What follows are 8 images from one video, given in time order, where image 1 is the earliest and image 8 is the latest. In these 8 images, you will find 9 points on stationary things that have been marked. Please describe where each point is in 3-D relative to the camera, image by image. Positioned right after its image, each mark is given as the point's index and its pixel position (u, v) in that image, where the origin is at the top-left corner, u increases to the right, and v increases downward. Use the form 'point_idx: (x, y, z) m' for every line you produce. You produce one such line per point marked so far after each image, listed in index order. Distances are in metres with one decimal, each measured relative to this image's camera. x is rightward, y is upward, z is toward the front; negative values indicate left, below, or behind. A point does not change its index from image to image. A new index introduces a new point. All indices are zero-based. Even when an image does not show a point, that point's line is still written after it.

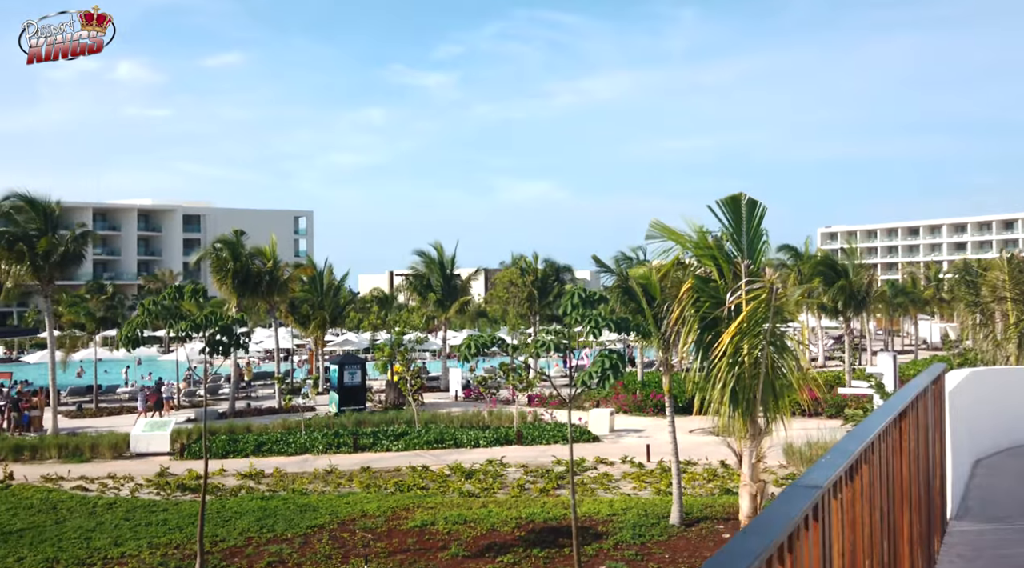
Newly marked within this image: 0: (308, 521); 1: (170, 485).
0: (-2.4, -2.8, +12.6) m
1: (-4.8, -2.8, +15.1) m
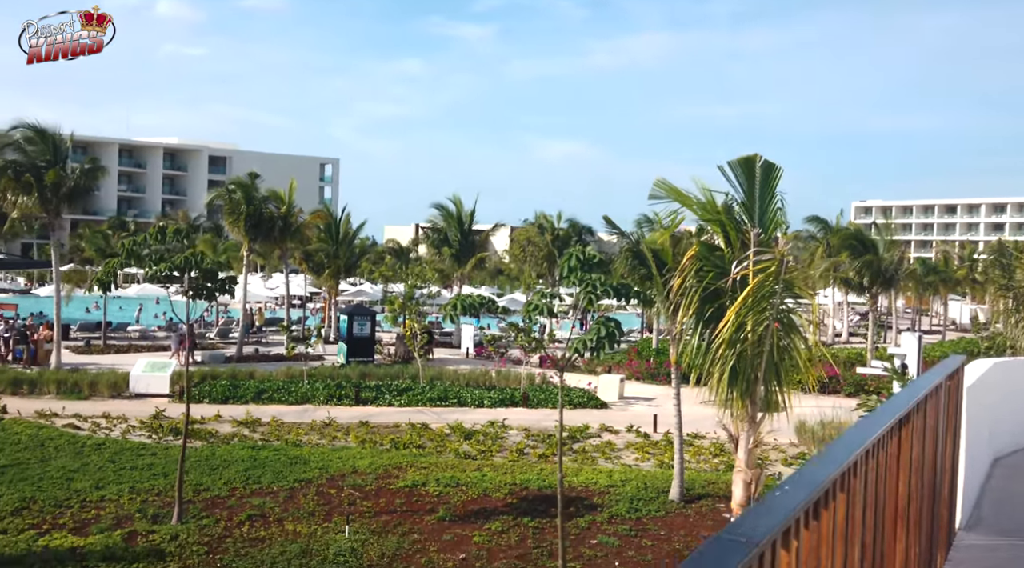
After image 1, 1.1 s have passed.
0: (-2.5, -2.2, +12.3) m
1: (-4.8, -2.0, +14.8) m
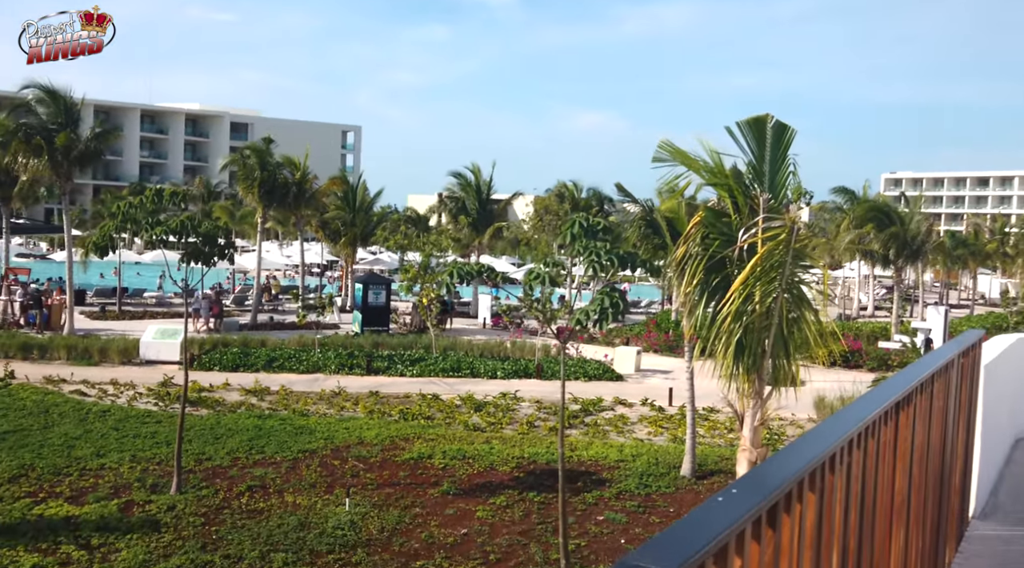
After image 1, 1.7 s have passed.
0: (-2.4, -1.8, +12.0) m
1: (-4.7, -1.5, +14.6) m
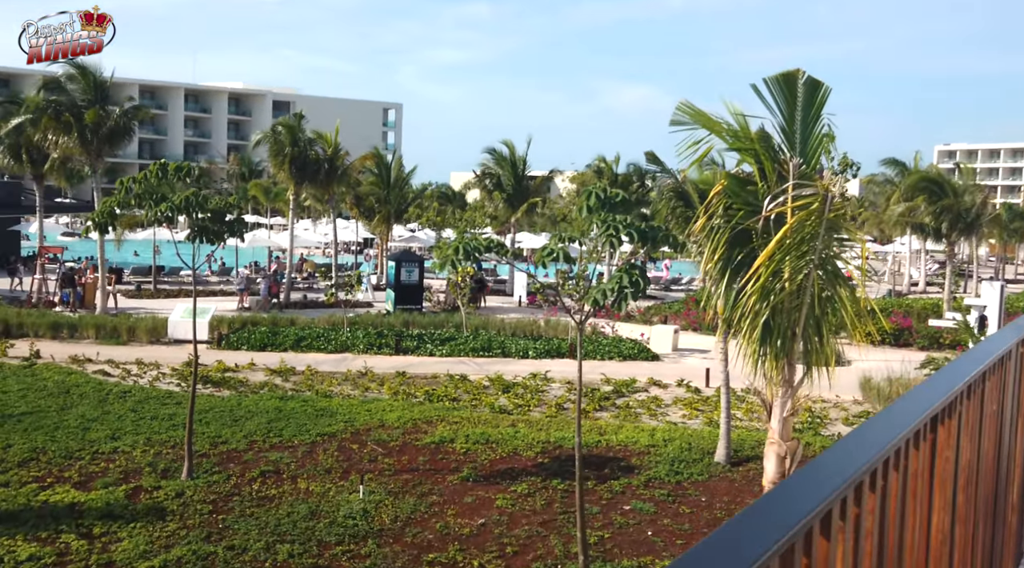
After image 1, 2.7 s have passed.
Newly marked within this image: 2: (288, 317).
0: (-2.1, -1.6, +11.7) m
1: (-4.3, -1.2, +14.3) m
2: (-4.1, -0.6, +19.5) m
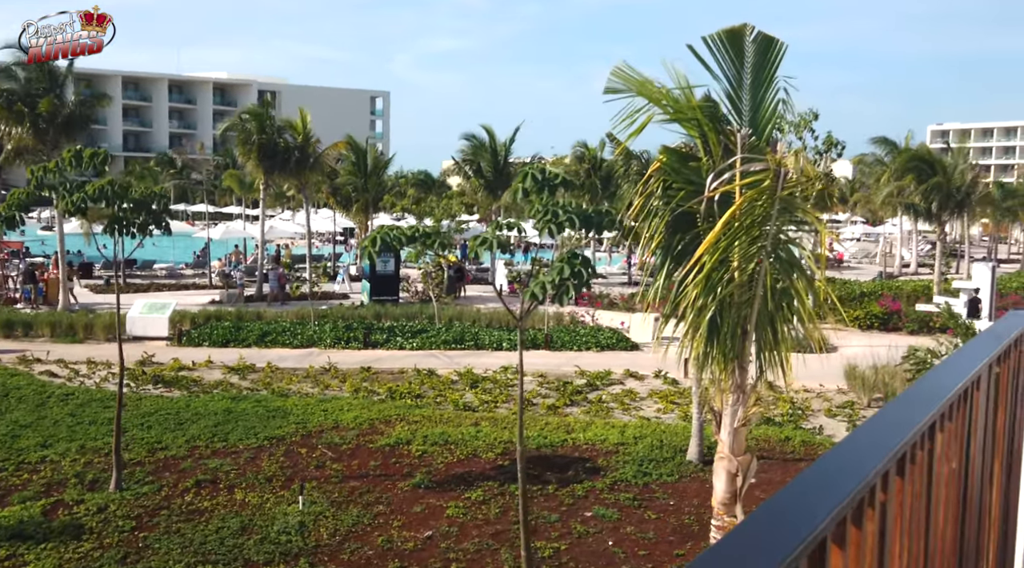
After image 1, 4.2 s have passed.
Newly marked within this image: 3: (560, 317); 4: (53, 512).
0: (-2.5, -1.5, +11.0) m
1: (-4.7, -1.2, +13.6) m
2: (-4.6, -0.5, +18.8) m
3: (+0.9, -0.6, +18.9) m
4: (-3.6, -1.8, +8.4) m
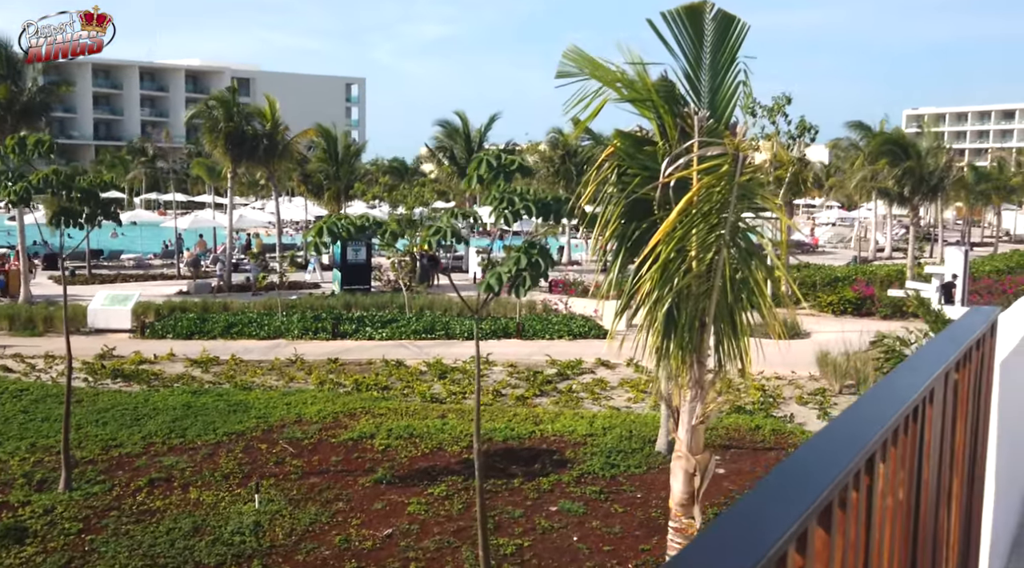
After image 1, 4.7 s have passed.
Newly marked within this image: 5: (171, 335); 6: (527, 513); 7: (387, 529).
0: (-2.8, -1.4, +10.7) m
1: (-5.1, -1.1, +13.3) m
2: (-5.0, -0.3, +18.4) m
3: (+0.4, -0.4, +18.6) m
4: (-3.9, -1.7, +8.1) m
5: (-5.2, -0.8, +16.1) m
6: (+0.1, -1.8, +8.3) m
7: (-0.9, -1.8, +8.0) m
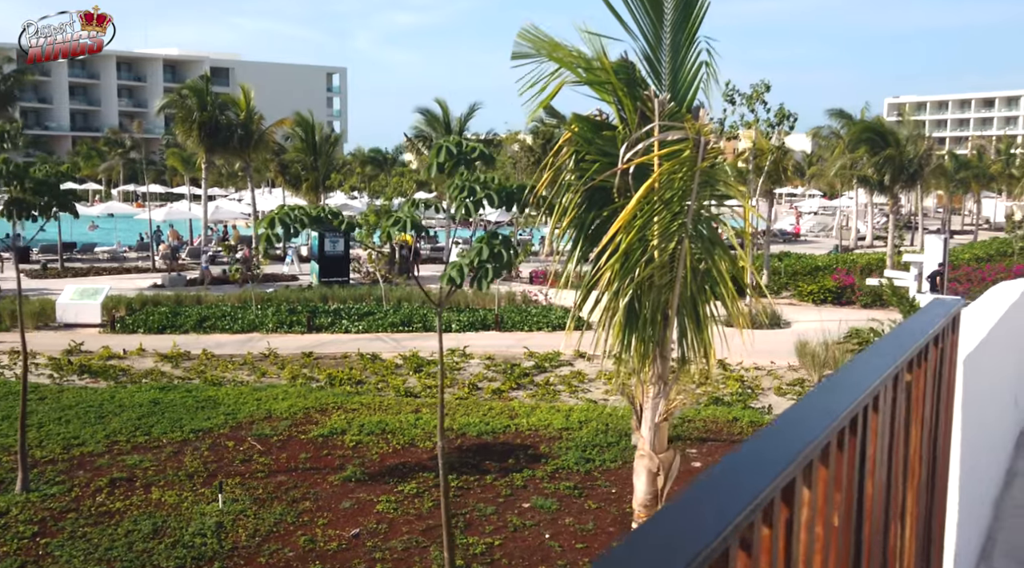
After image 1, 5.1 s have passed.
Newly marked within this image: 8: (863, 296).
0: (-3.1, -1.4, +10.4) m
1: (-5.4, -1.0, +13.0) m
2: (-5.4, -0.2, +18.1) m
3: (0.0, -0.2, +18.4) m
4: (-4.1, -1.7, +7.8) m
5: (-5.5, -0.7, +15.9) m
6: (-0.1, -1.7, +8.1) m
7: (-1.1, -1.8, +7.7) m
8: (+6.0, -0.2, +18.0) m
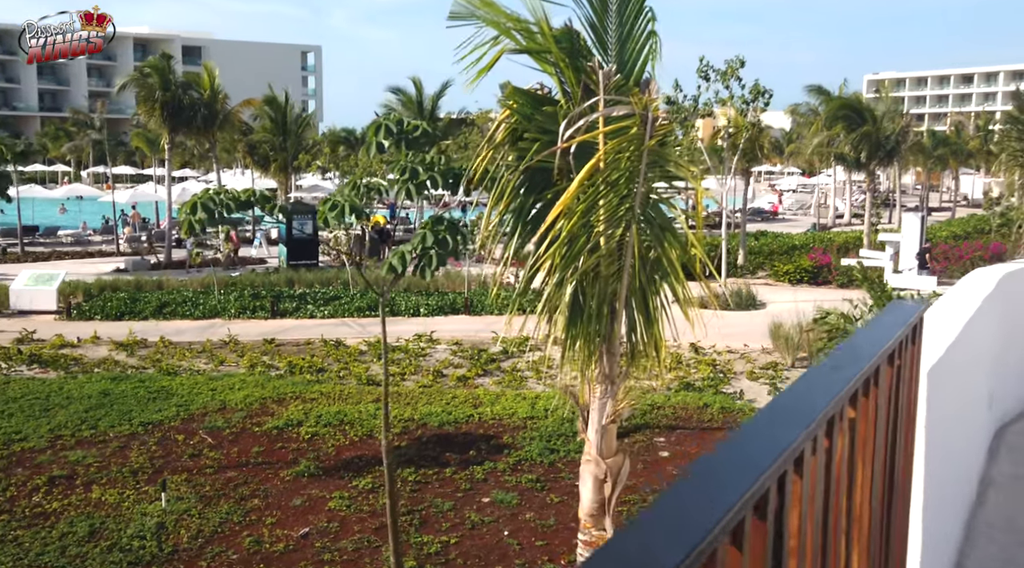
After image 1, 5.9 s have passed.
0: (-3.4, -1.2, +10.0) m
1: (-5.8, -0.8, +12.5) m
2: (-5.9, +0.1, +17.6) m
3: (-0.5, +0.1, +18.0) m
4: (-4.4, -1.6, +7.4) m
5: (-6.0, -0.5, +15.4) m
6: (-0.4, -1.6, +7.8) m
7: (-1.4, -1.7, +7.3) m
8: (+5.5, +0.1, +17.7) m
